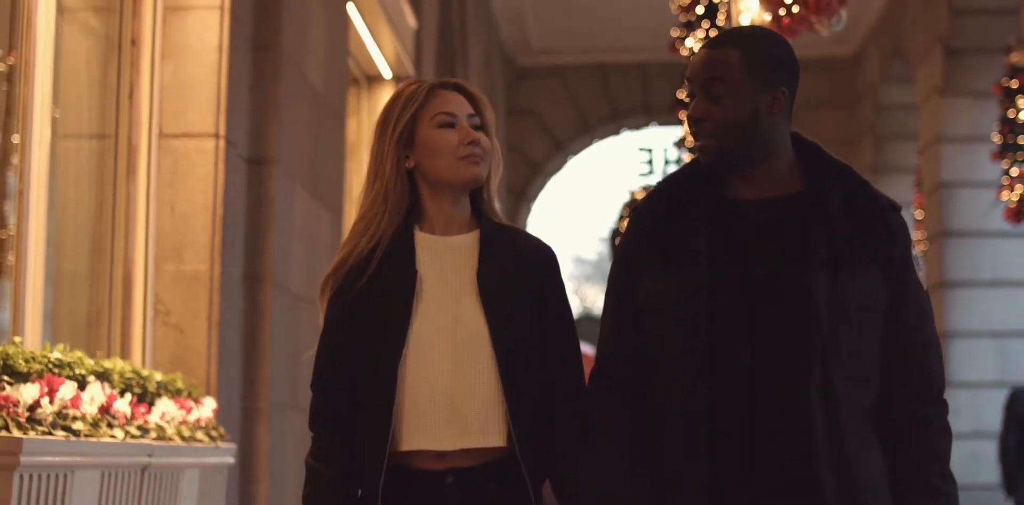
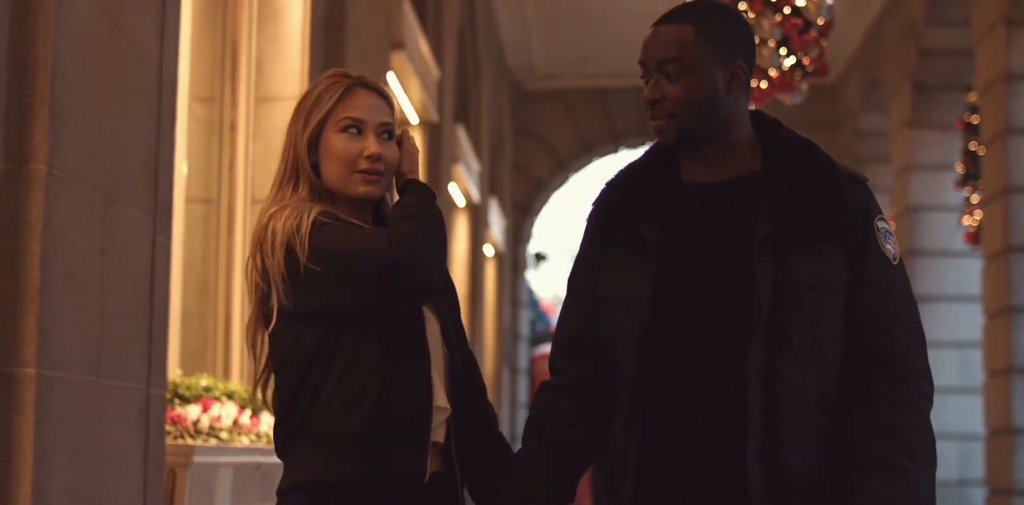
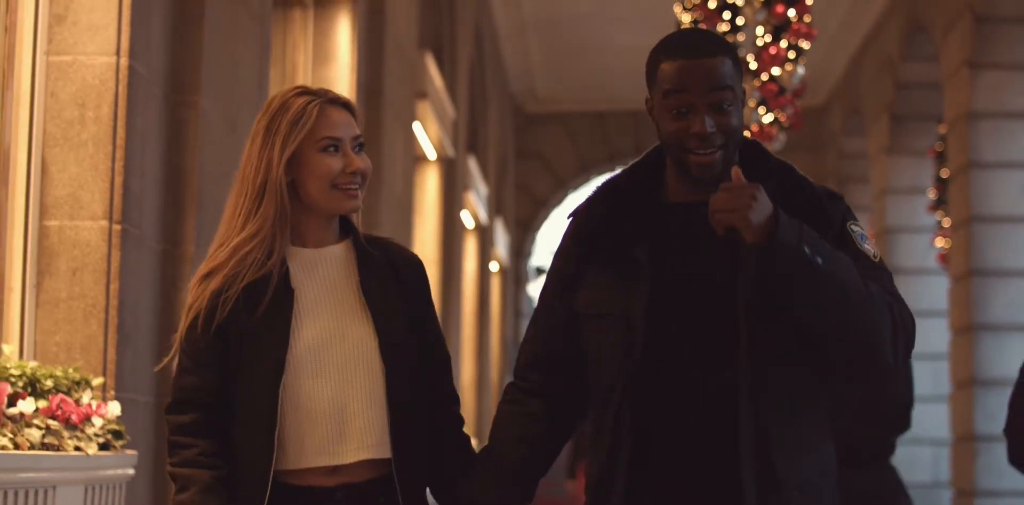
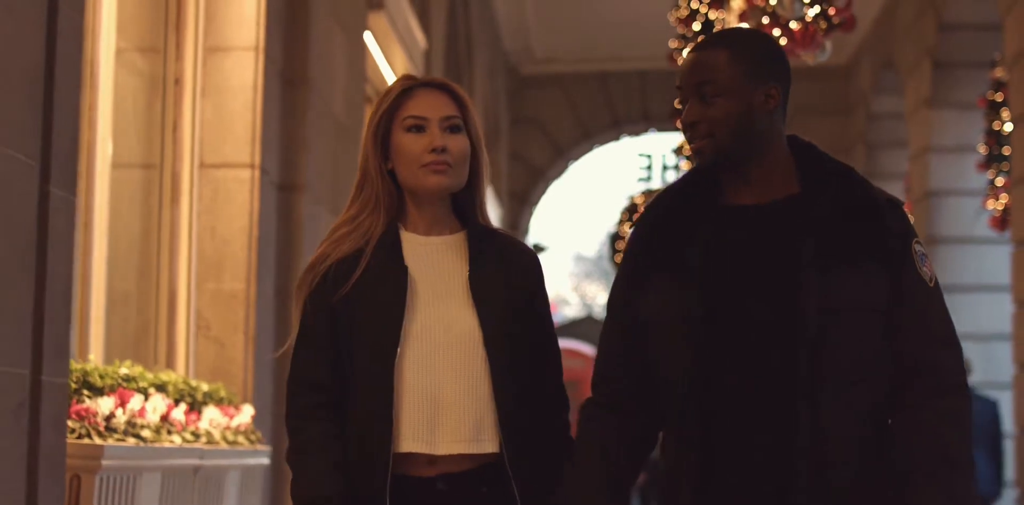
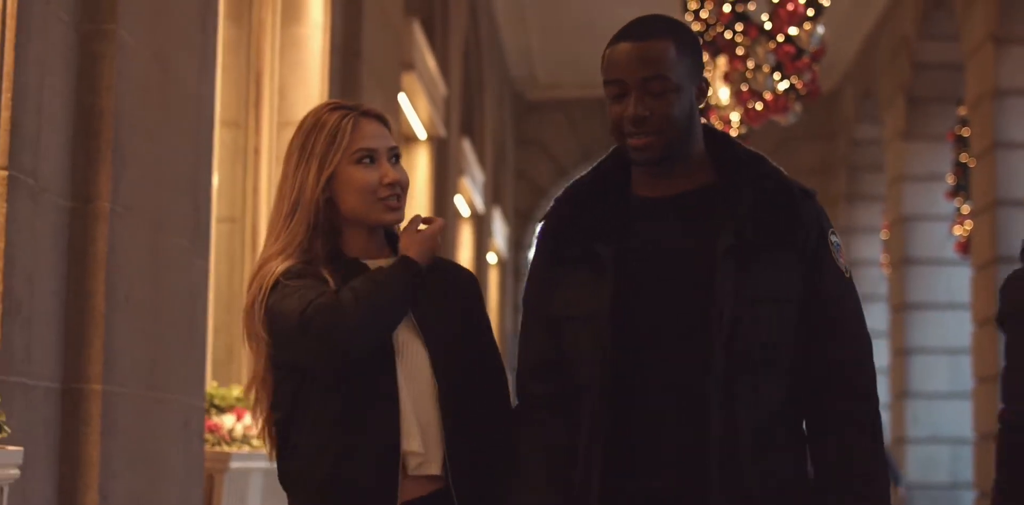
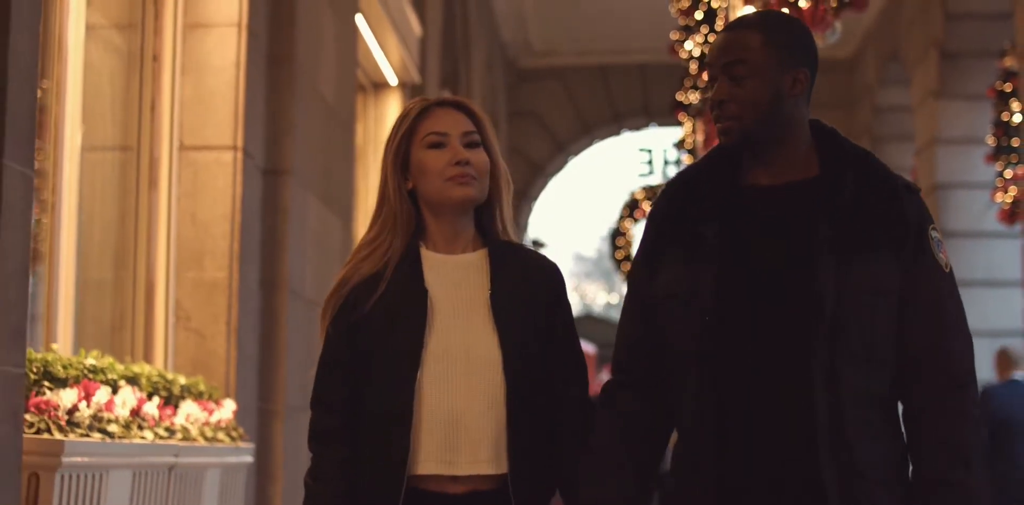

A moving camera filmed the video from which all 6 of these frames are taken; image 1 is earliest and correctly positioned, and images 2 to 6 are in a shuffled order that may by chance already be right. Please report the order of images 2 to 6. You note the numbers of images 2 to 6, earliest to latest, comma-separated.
6, 4, 2, 5, 3
